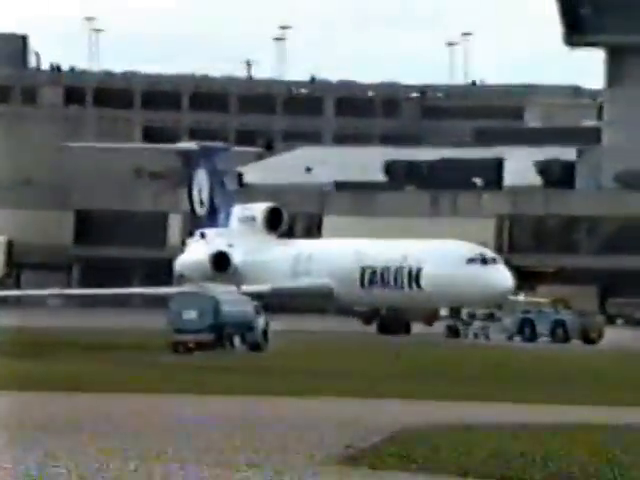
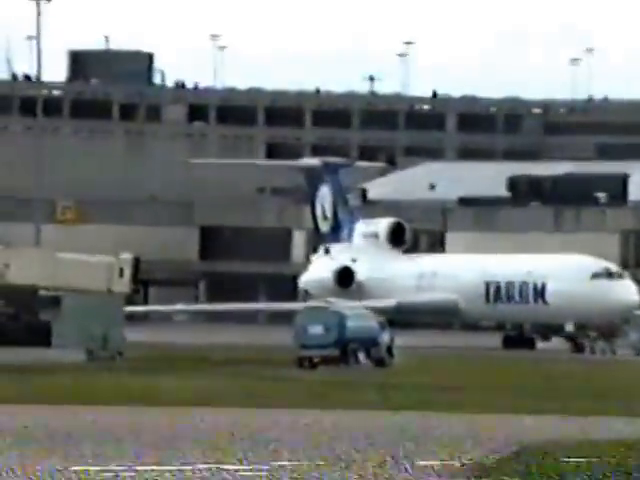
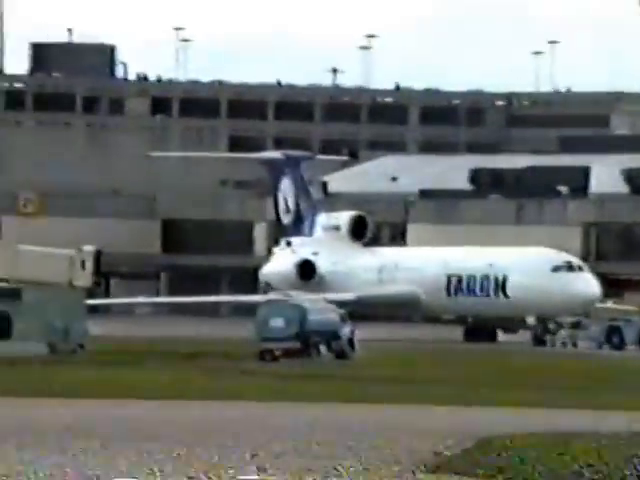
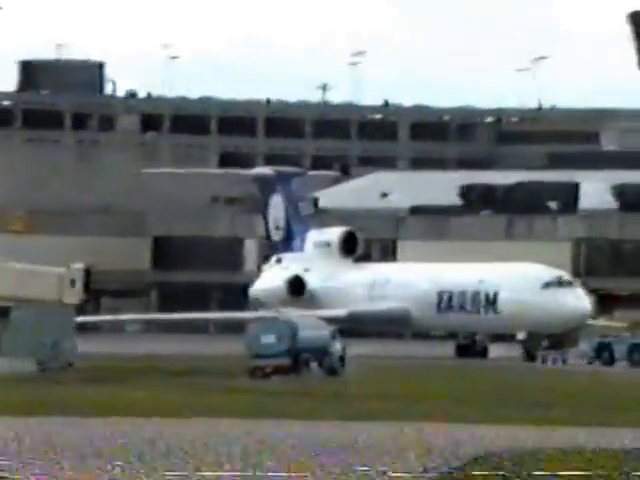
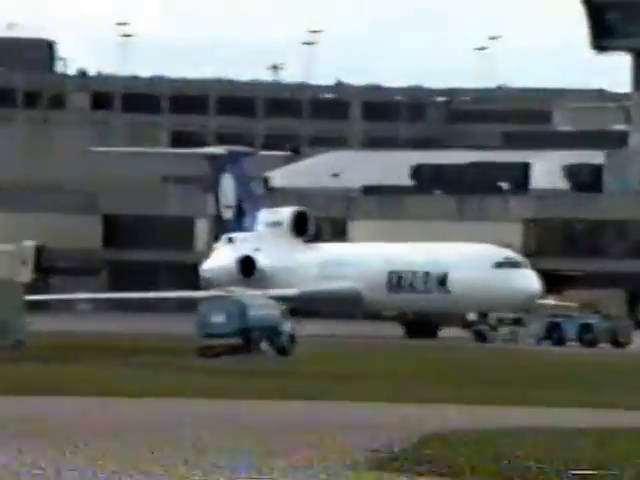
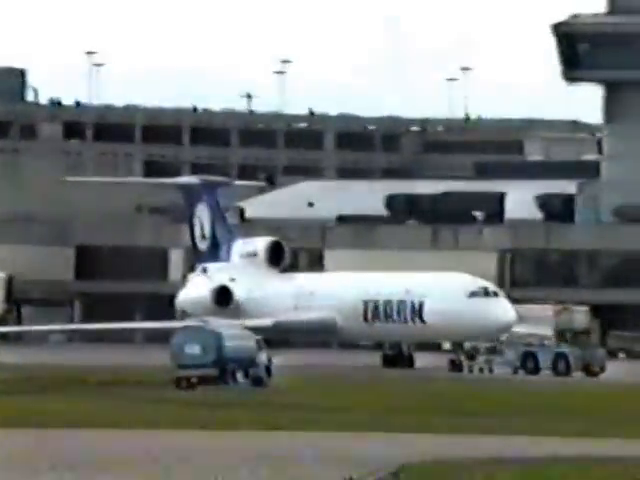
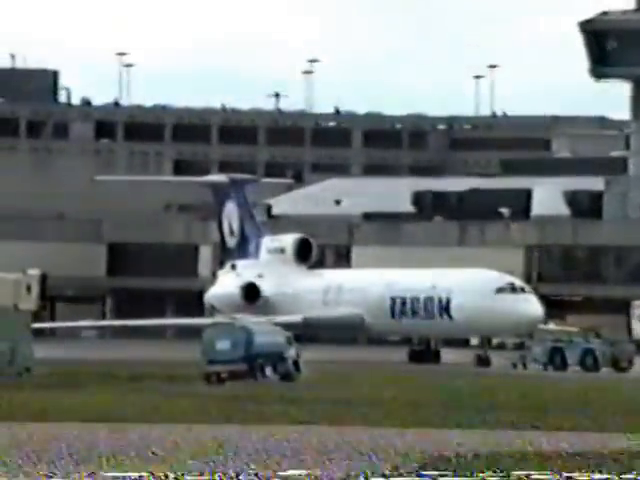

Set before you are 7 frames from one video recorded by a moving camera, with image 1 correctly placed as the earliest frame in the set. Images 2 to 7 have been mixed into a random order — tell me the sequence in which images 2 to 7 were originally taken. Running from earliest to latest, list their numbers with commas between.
5, 3, 2, 4, 6, 7
